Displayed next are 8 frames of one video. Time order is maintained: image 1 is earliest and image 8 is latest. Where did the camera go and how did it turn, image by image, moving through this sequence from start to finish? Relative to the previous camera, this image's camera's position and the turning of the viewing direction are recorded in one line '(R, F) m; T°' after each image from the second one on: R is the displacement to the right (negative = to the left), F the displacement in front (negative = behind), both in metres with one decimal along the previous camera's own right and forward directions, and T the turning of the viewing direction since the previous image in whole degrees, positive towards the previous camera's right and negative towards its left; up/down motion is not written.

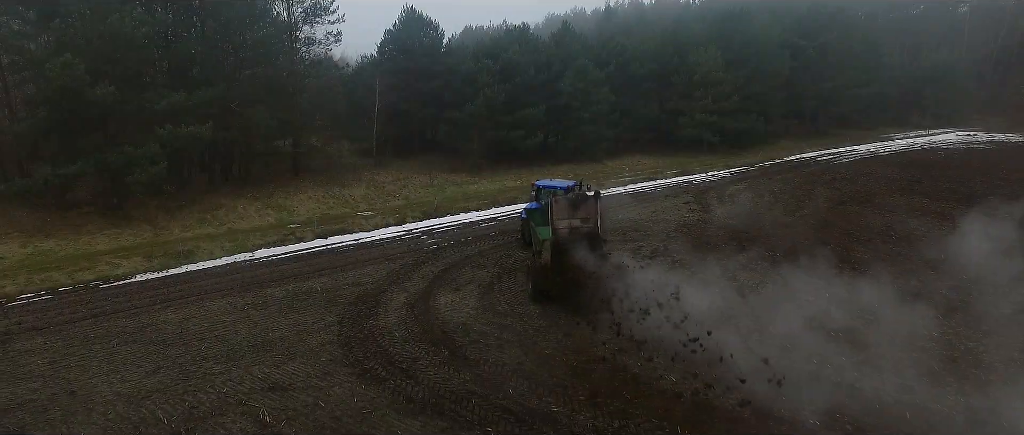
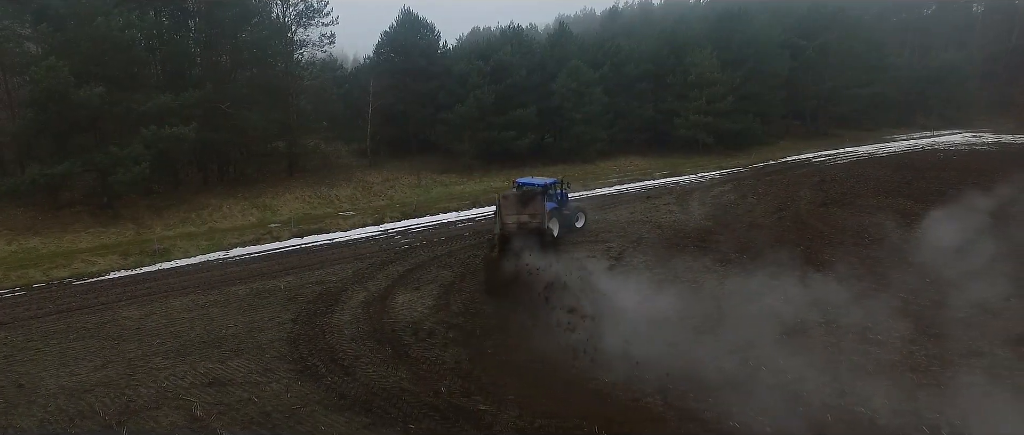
(+1.1, -0.1) m; -2°
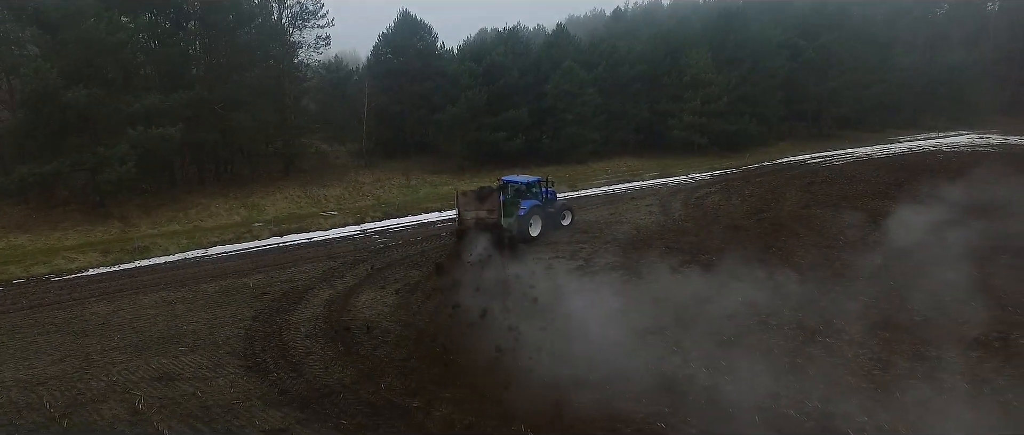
(+1.0, -0.1) m; -2°
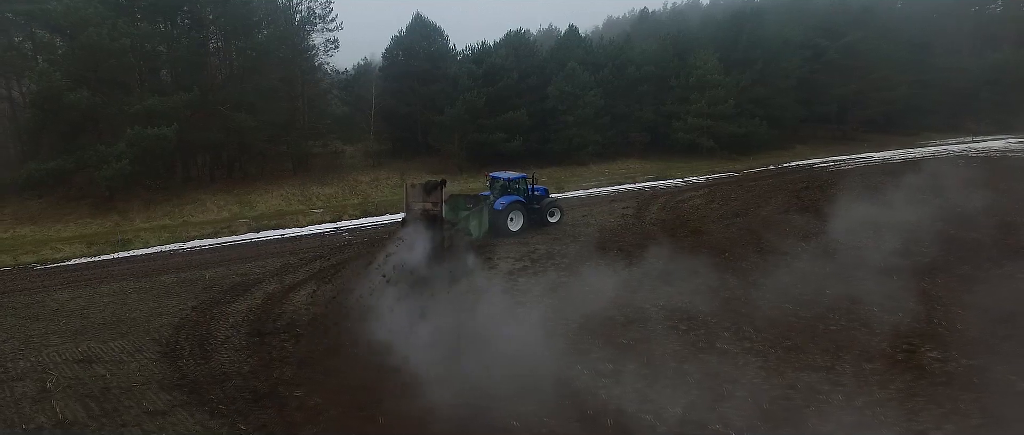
(+2.2, -0.1) m; -5°
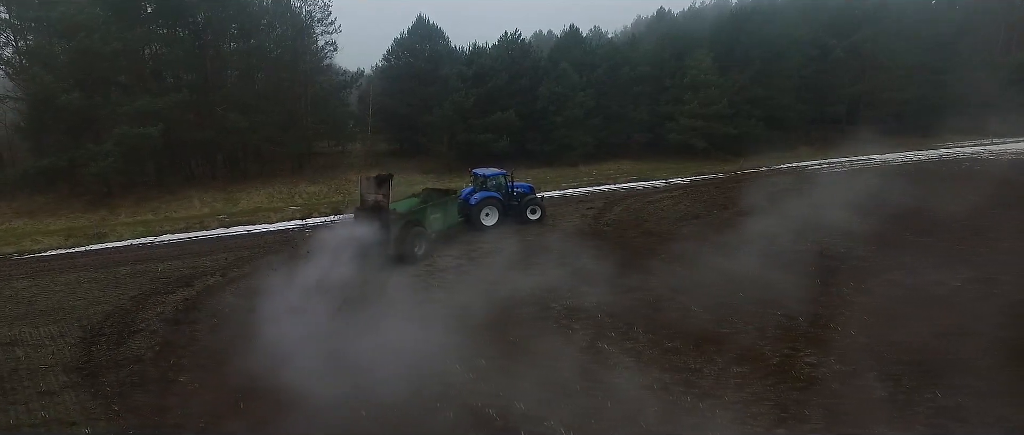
(+2.2, -0.1) m; -4°
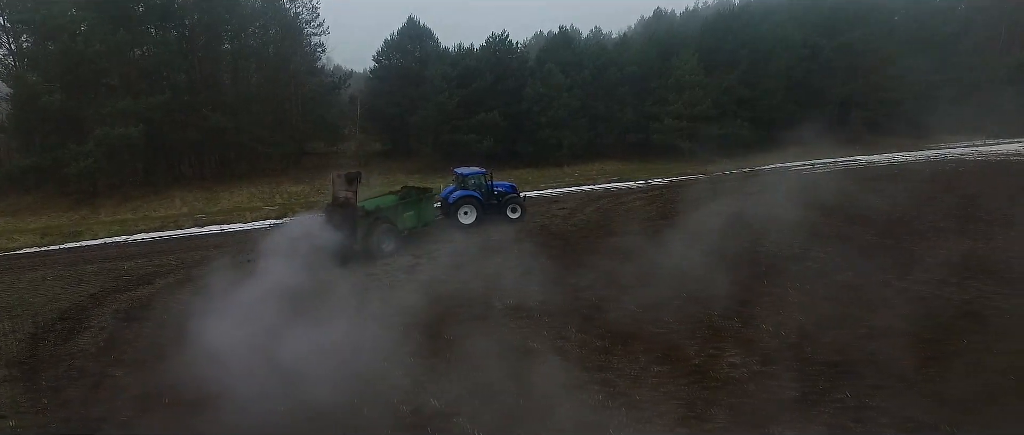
(+1.1, -0.1) m; -1°
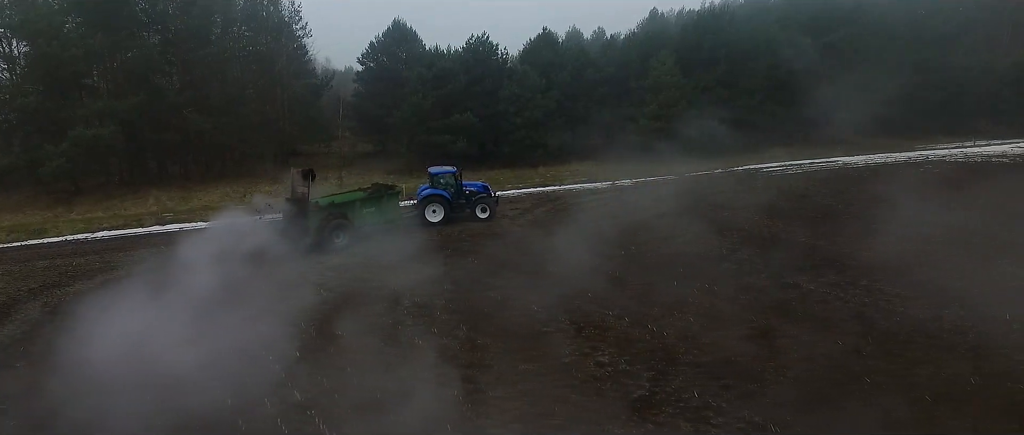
(+1.9, -0.1) m; -2°
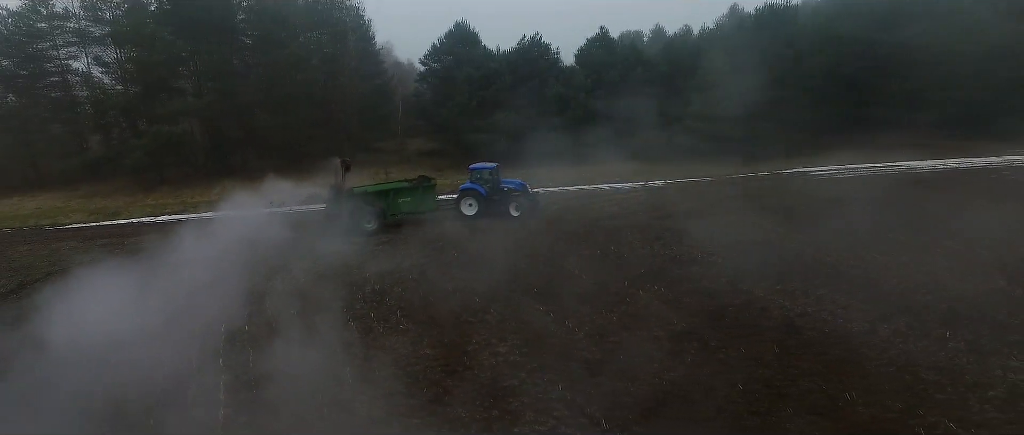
(+2.6, -0.1) m; -10°
